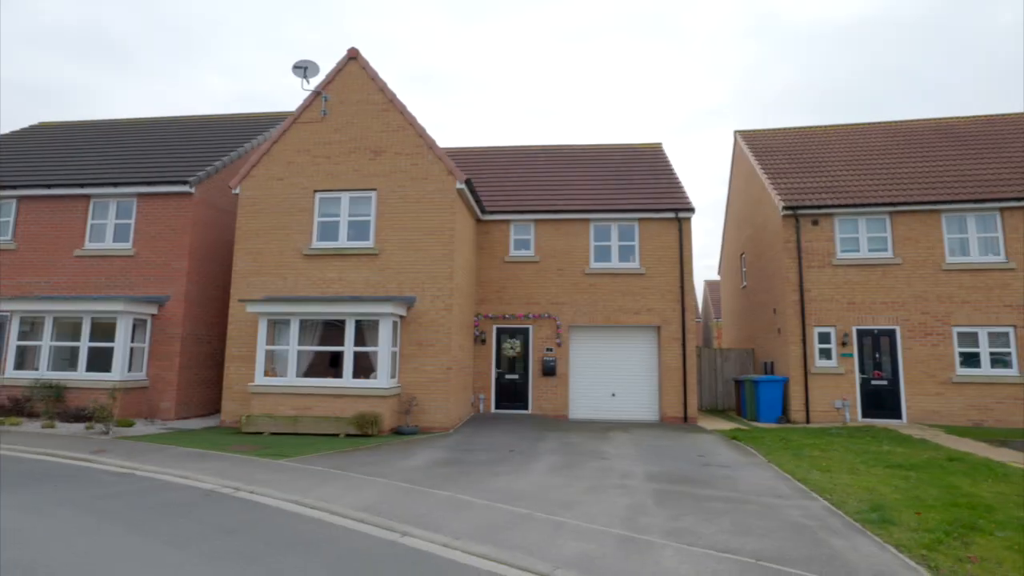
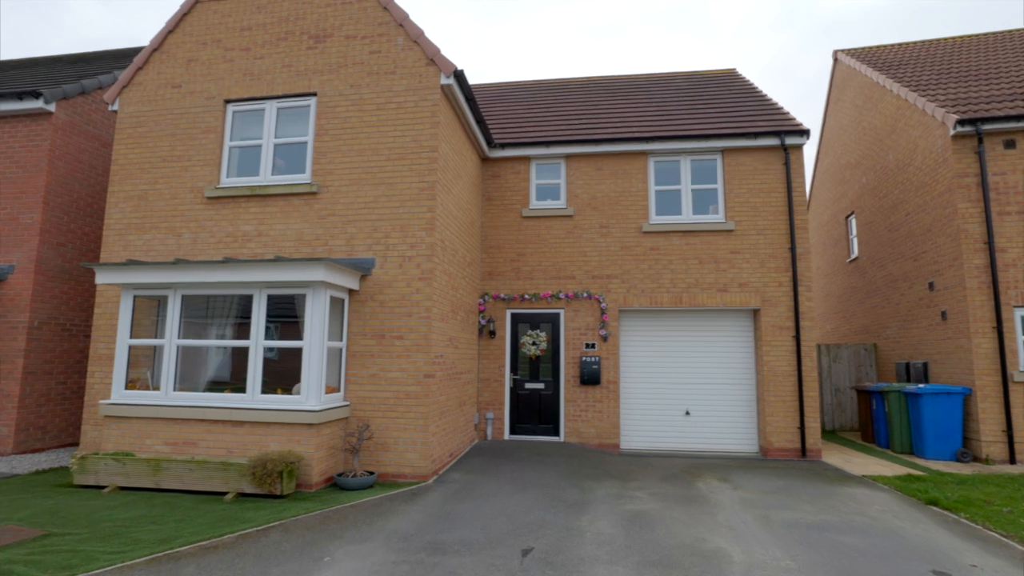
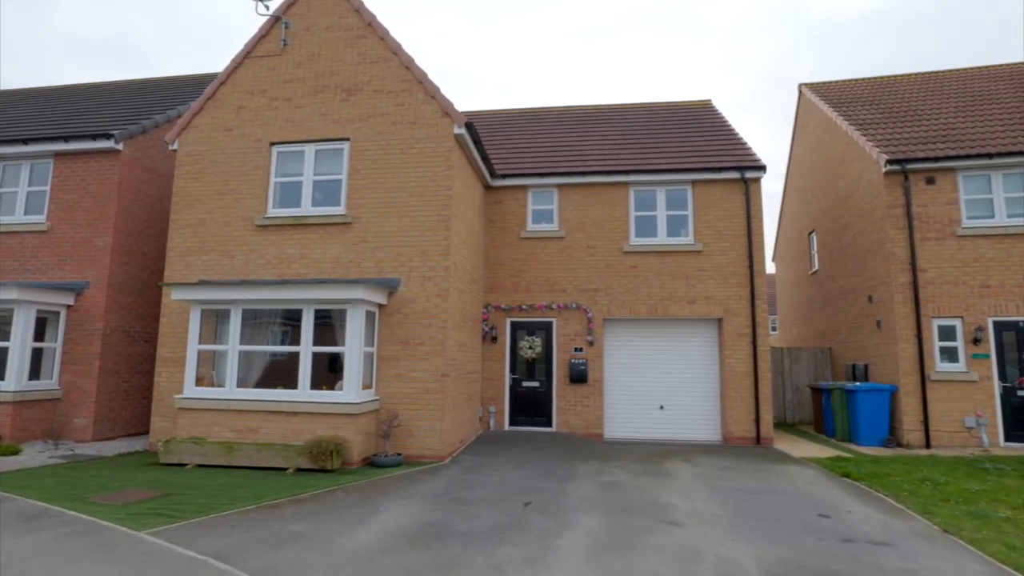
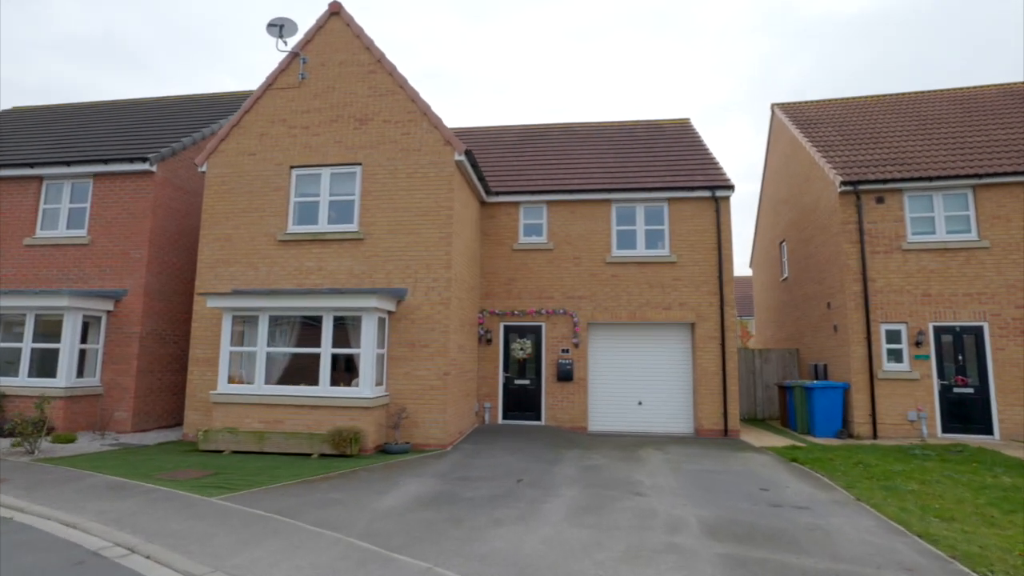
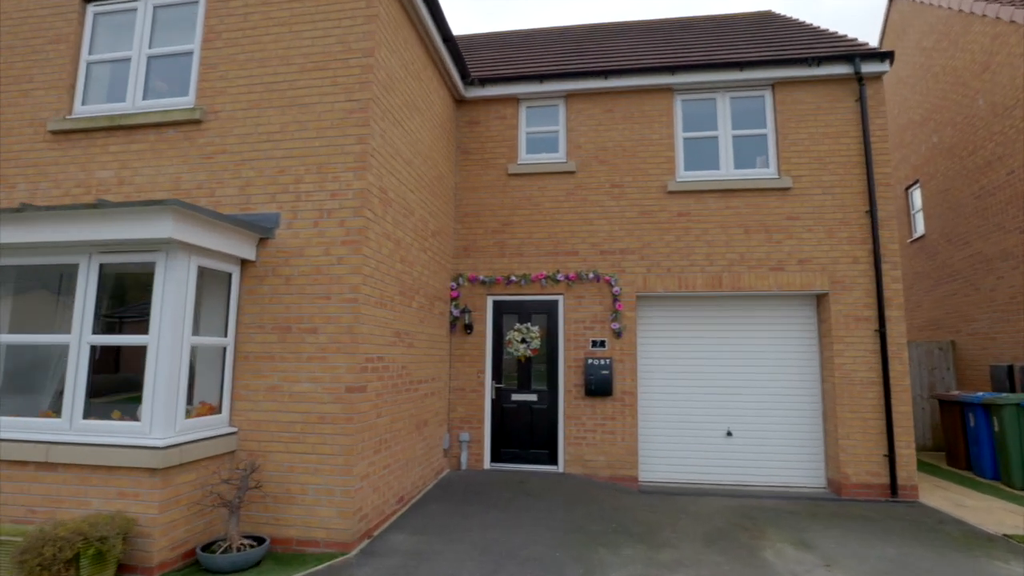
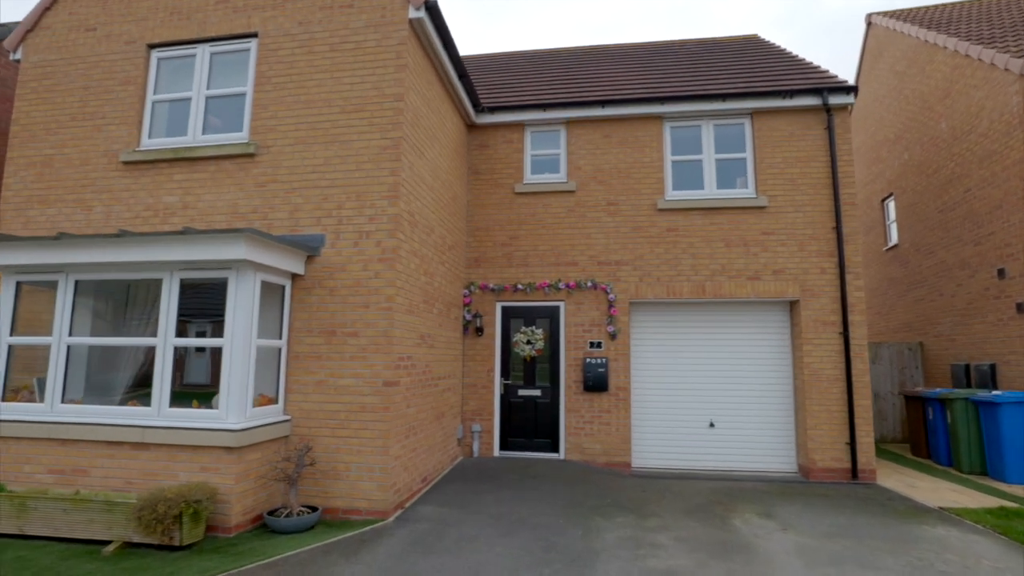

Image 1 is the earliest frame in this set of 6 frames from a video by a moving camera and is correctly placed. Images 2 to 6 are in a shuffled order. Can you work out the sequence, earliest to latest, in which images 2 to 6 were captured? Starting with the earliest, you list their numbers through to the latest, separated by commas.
4, 3, 2, 6, 5
